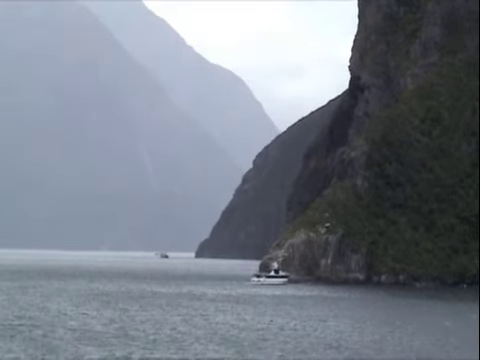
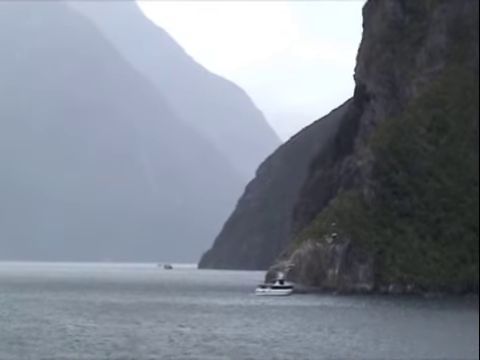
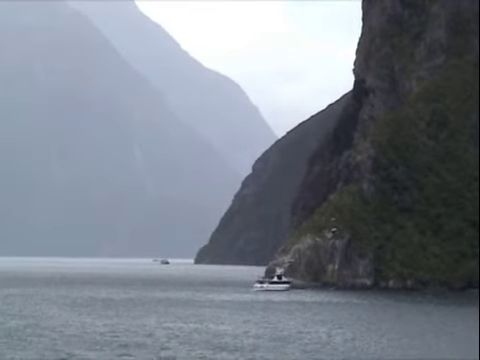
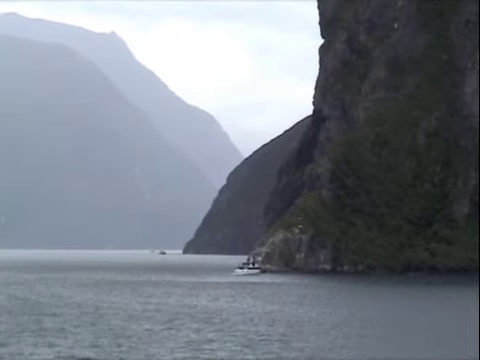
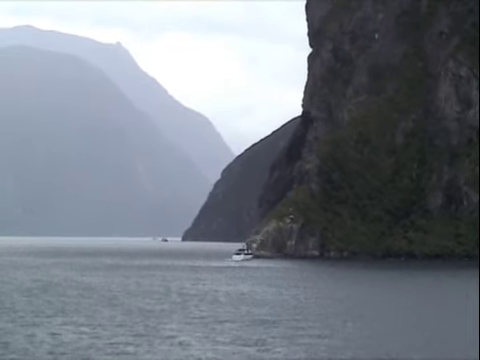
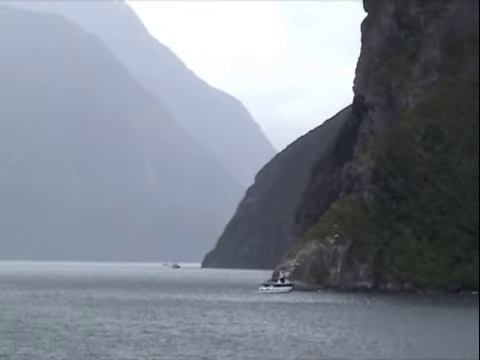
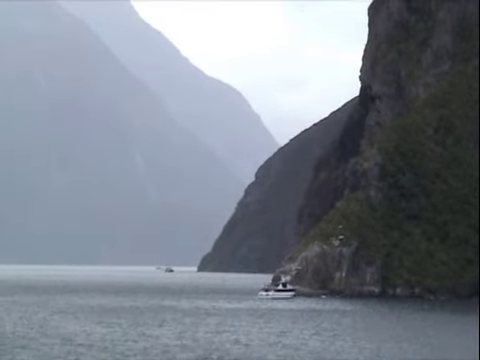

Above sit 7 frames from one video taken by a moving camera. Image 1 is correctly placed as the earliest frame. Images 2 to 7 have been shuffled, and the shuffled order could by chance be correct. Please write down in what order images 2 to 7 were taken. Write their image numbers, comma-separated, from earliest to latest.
2, 3, 7, 6, 4, 5
